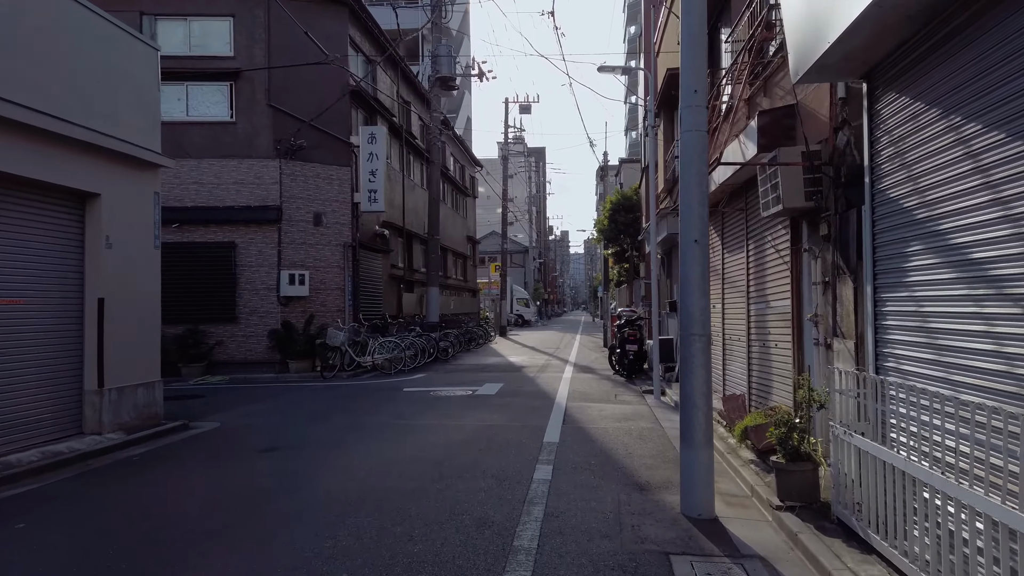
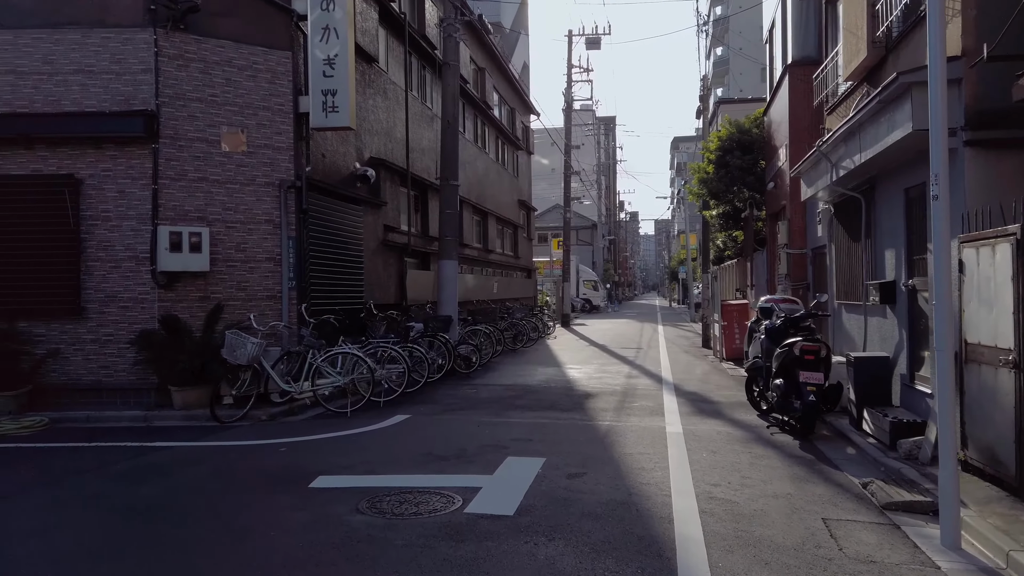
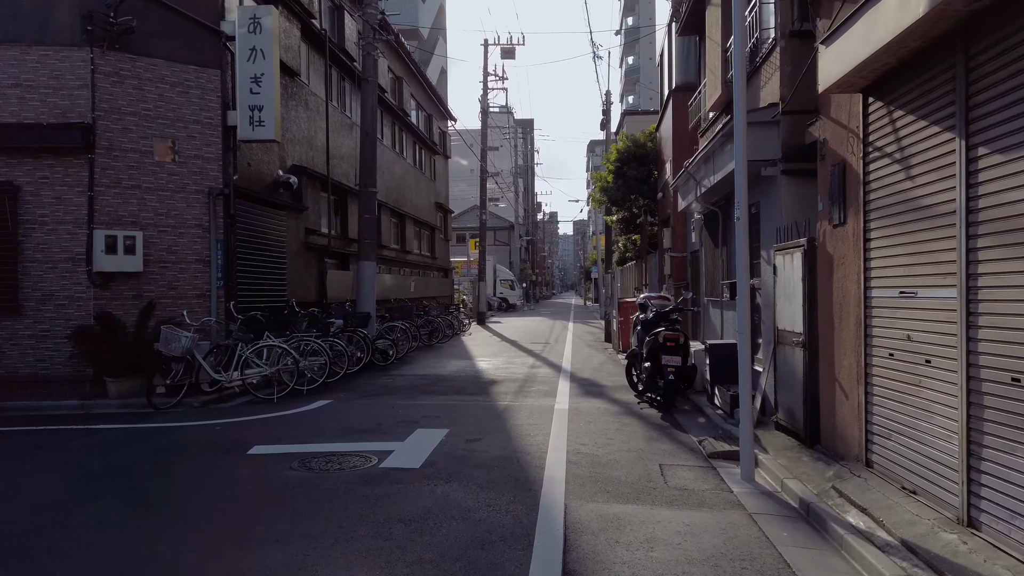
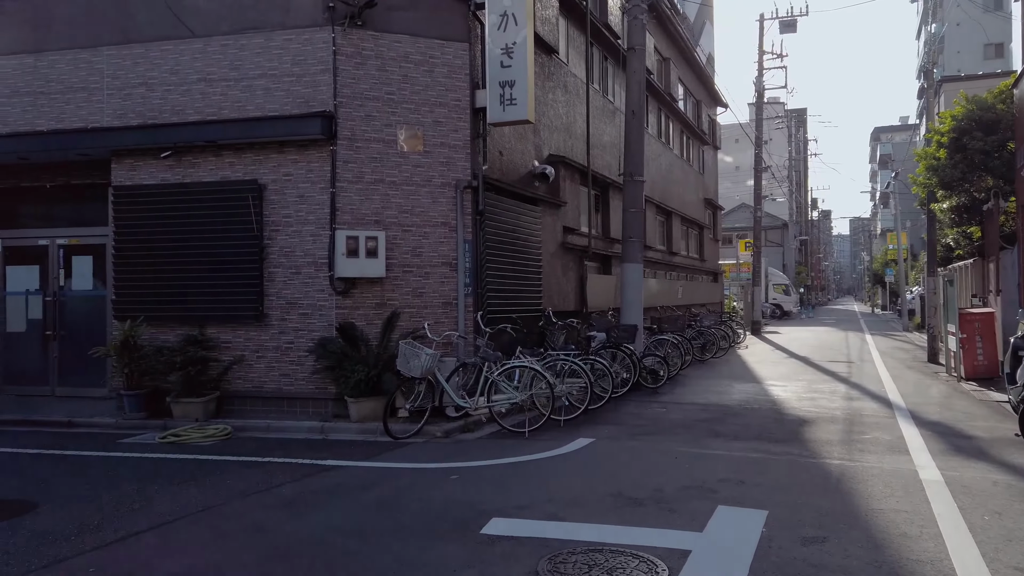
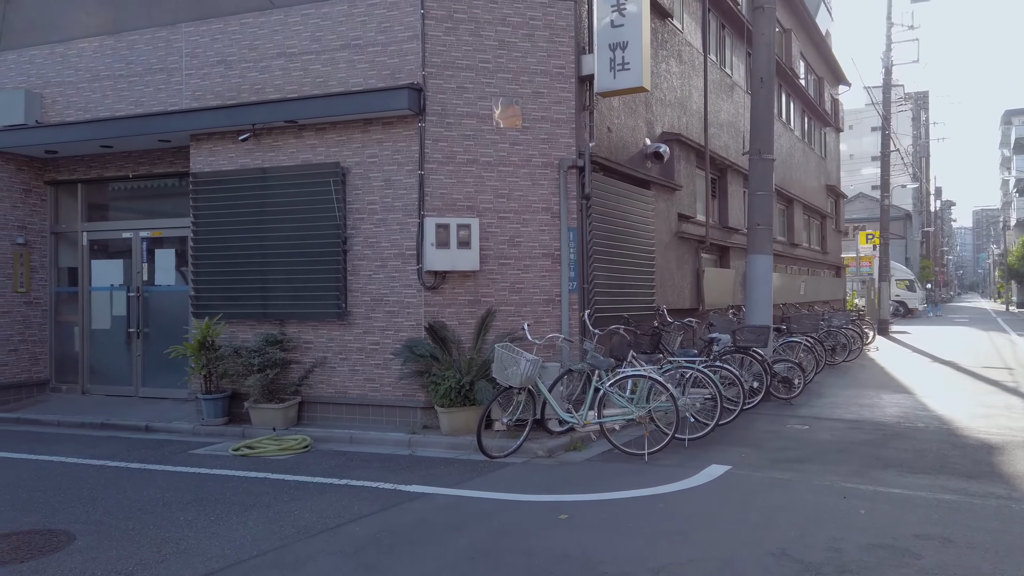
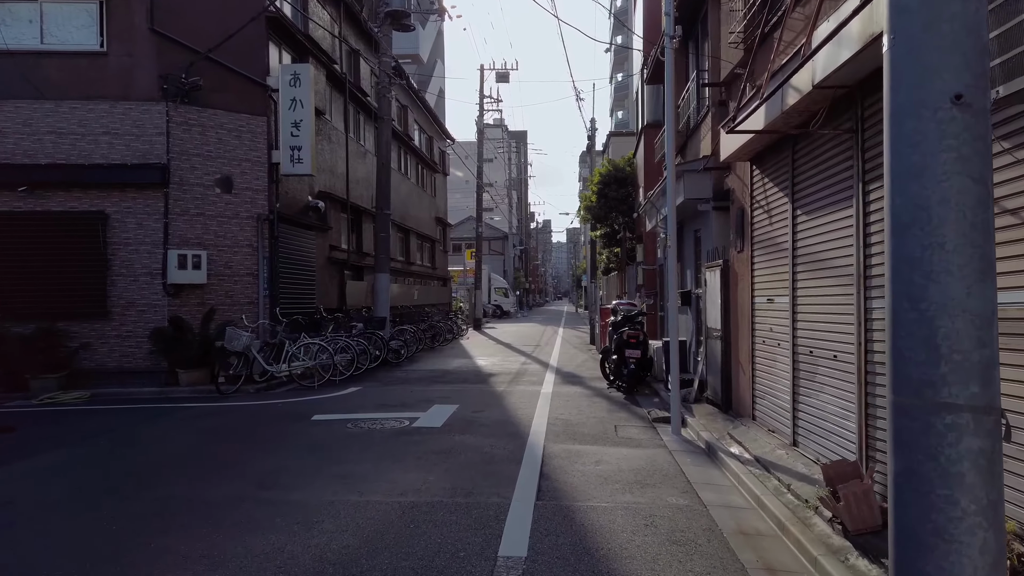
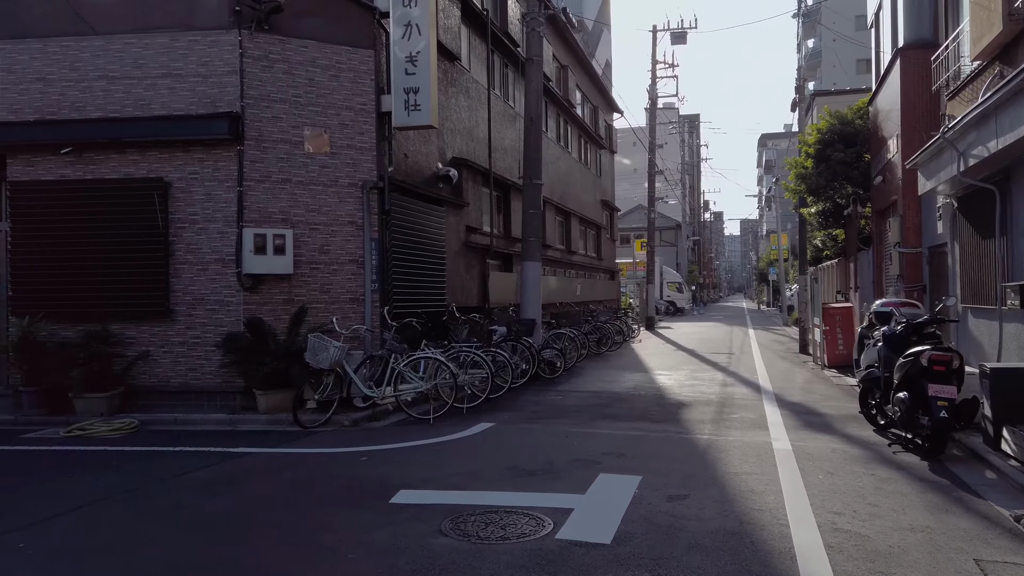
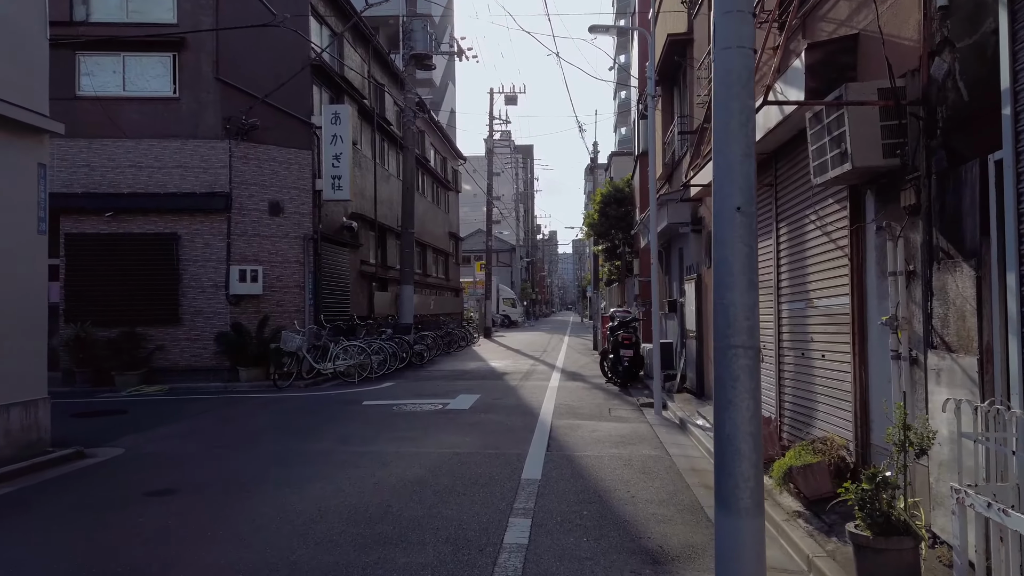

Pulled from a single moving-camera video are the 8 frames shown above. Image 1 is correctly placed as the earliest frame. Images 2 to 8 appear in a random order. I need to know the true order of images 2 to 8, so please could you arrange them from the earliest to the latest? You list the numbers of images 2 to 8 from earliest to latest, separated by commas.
8, 6, 3, 2, 7, 4, 5
